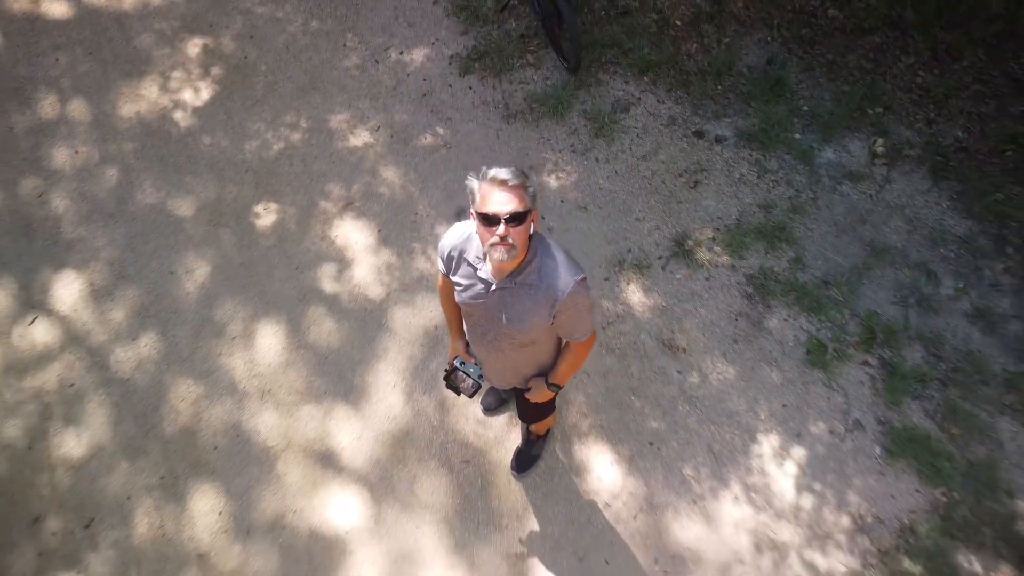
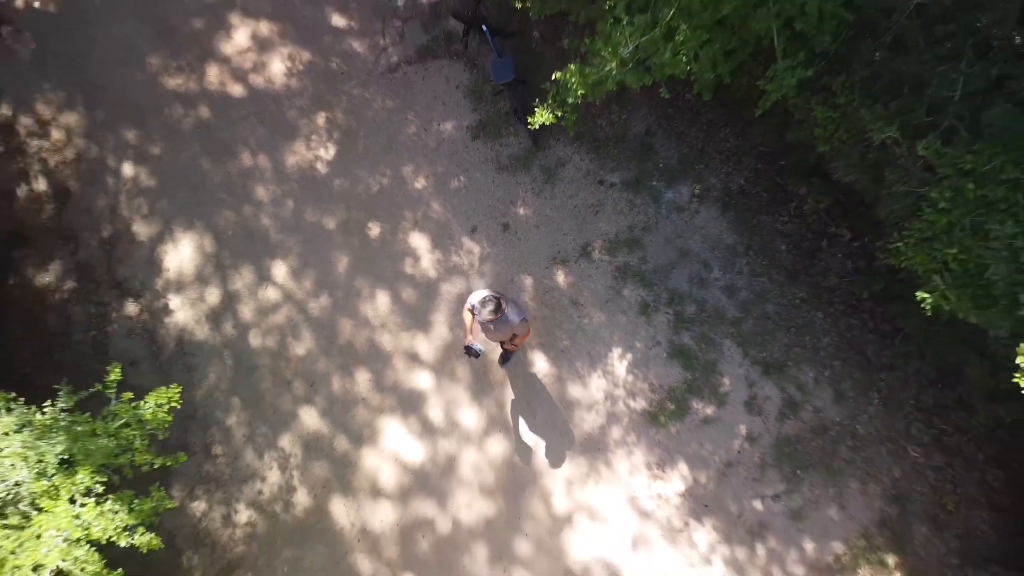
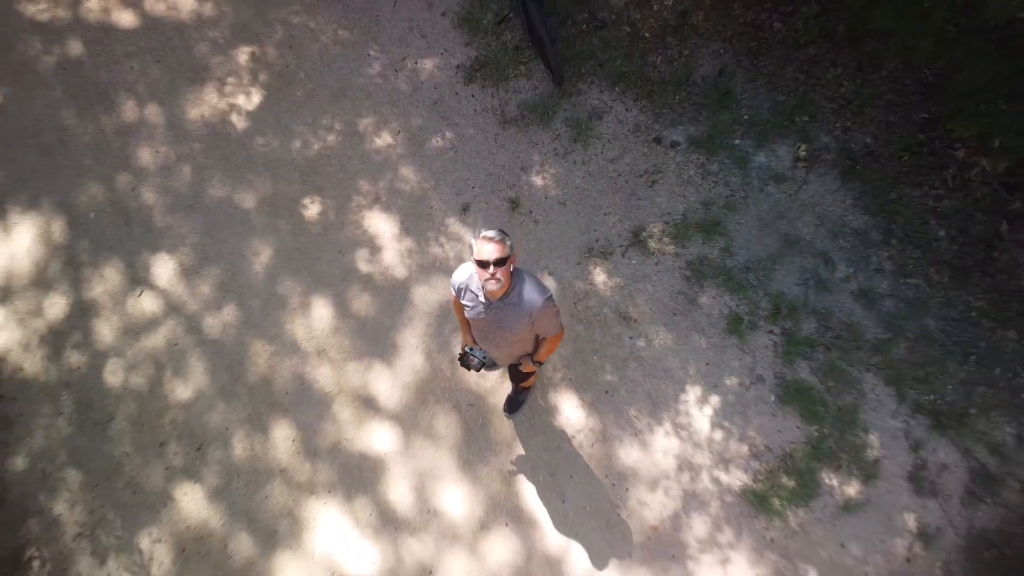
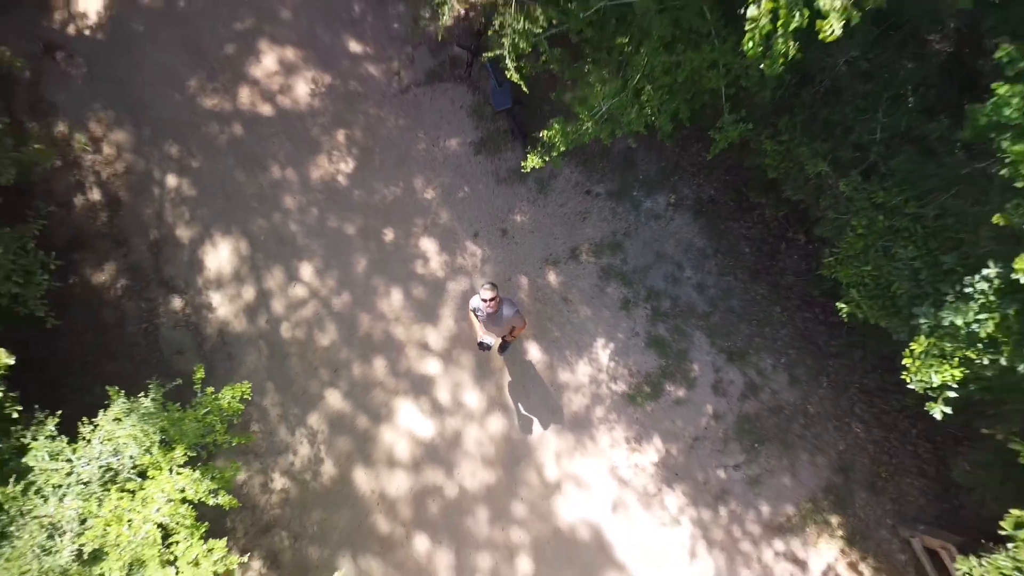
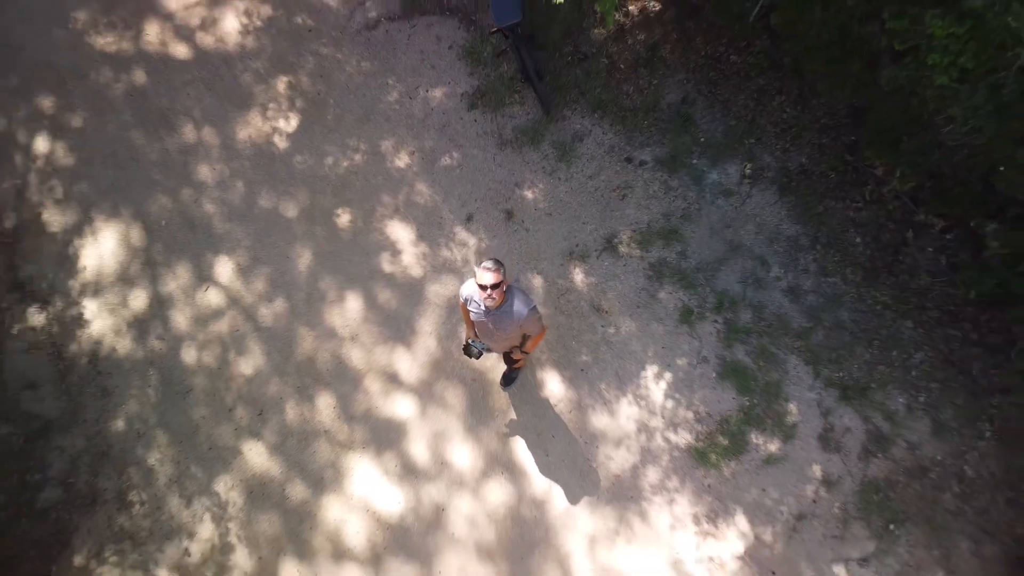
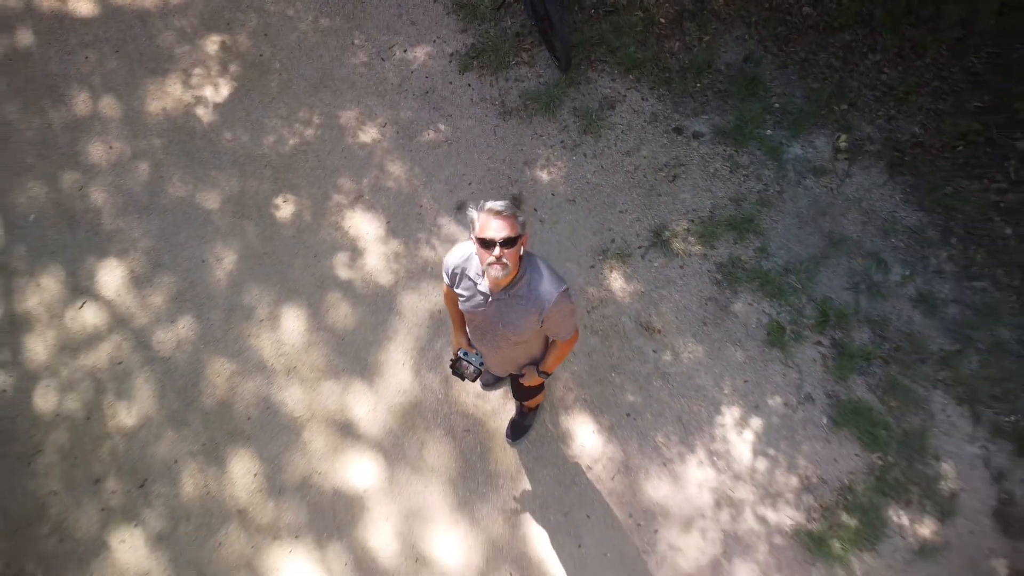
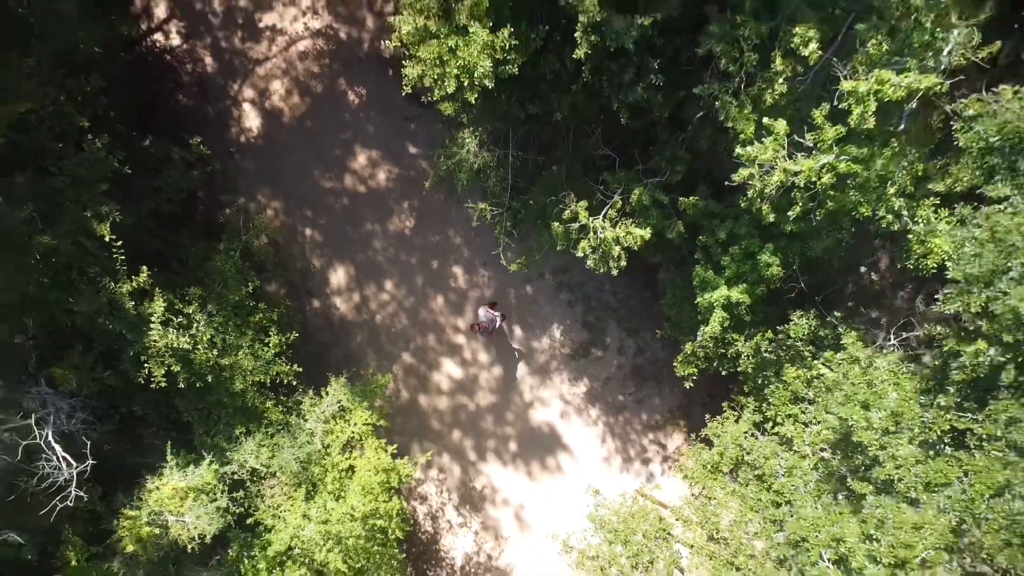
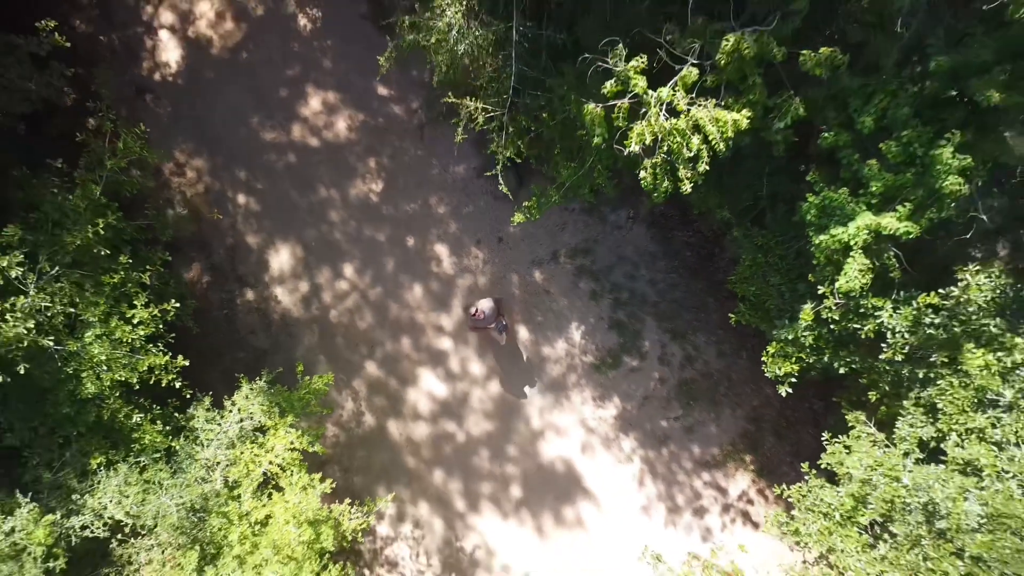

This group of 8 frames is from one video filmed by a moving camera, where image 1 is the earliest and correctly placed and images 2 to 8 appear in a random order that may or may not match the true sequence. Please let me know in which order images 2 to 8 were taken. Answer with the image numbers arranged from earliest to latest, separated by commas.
6, 3, 5, 2, 4, 8, 7
